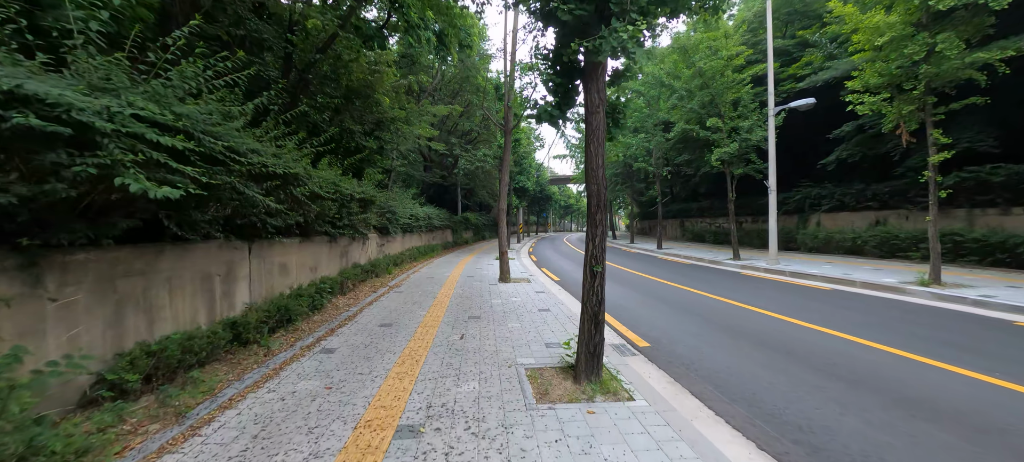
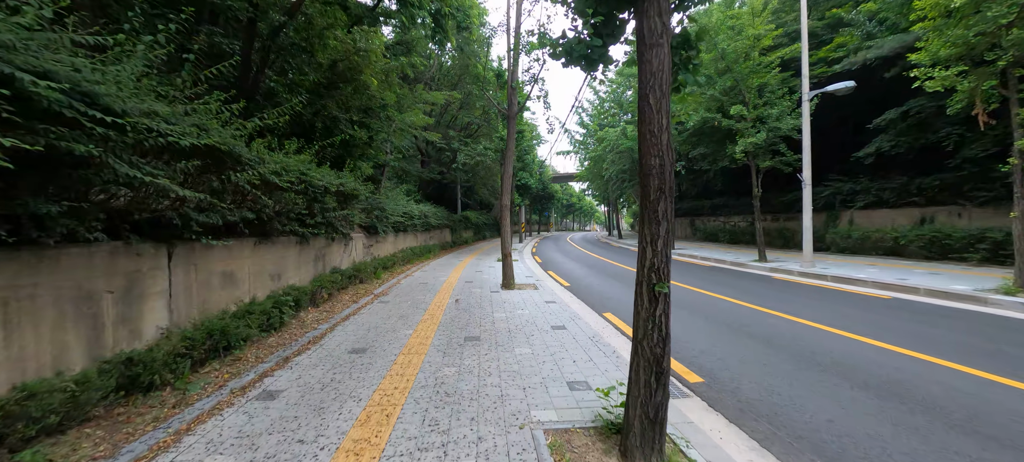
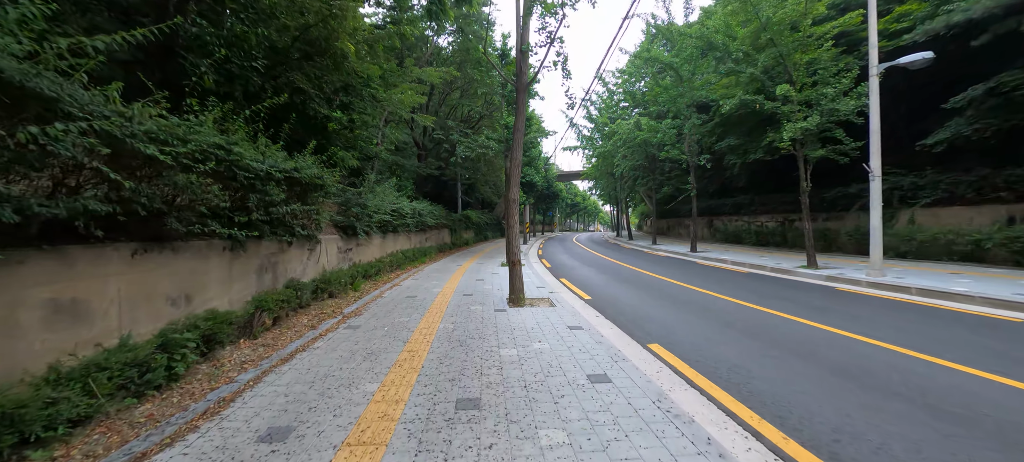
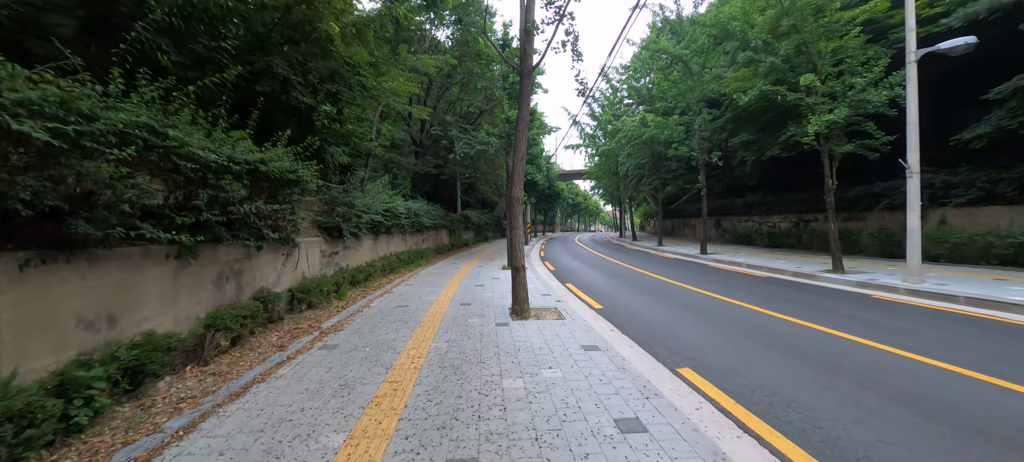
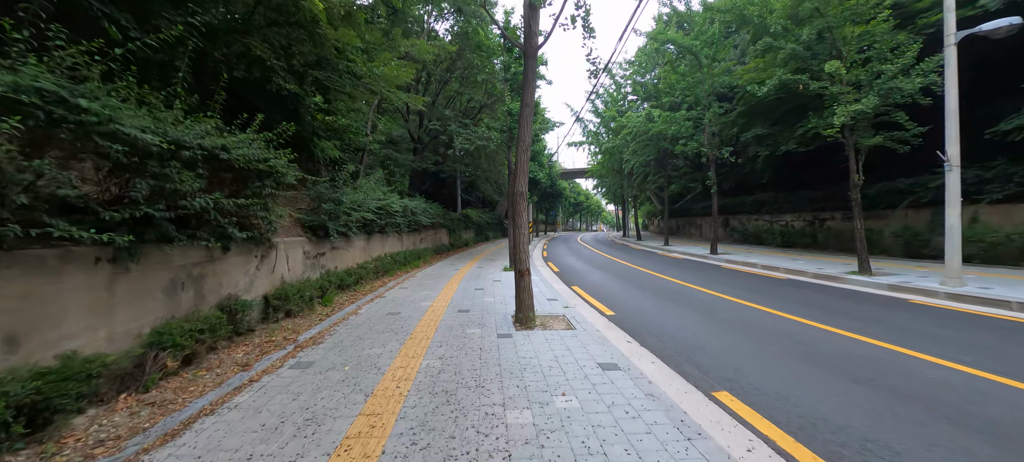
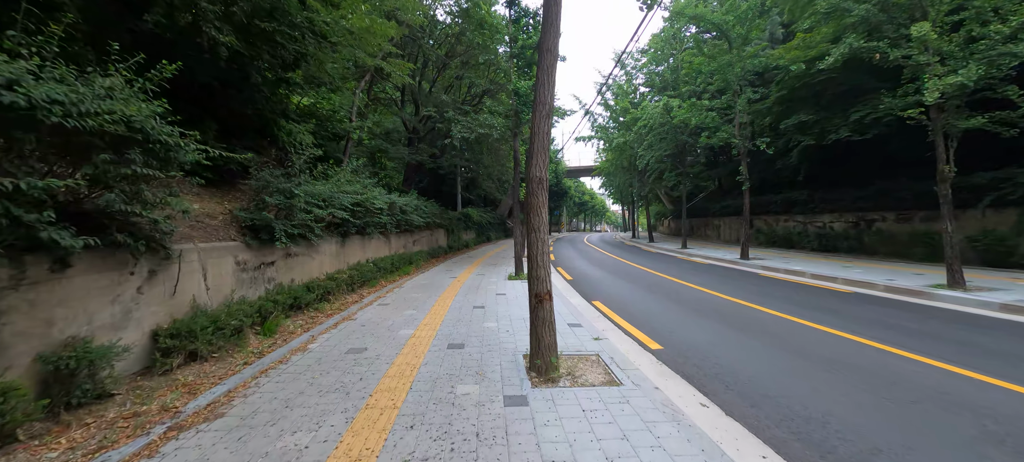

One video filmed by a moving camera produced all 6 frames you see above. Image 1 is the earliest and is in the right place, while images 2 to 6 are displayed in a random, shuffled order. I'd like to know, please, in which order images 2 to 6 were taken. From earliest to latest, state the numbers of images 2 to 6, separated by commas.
2, 3, 4, 5, 6
